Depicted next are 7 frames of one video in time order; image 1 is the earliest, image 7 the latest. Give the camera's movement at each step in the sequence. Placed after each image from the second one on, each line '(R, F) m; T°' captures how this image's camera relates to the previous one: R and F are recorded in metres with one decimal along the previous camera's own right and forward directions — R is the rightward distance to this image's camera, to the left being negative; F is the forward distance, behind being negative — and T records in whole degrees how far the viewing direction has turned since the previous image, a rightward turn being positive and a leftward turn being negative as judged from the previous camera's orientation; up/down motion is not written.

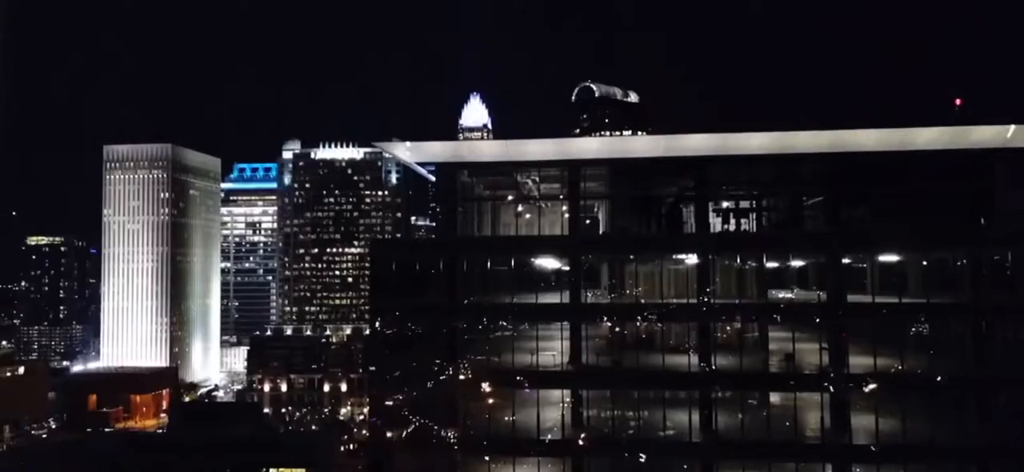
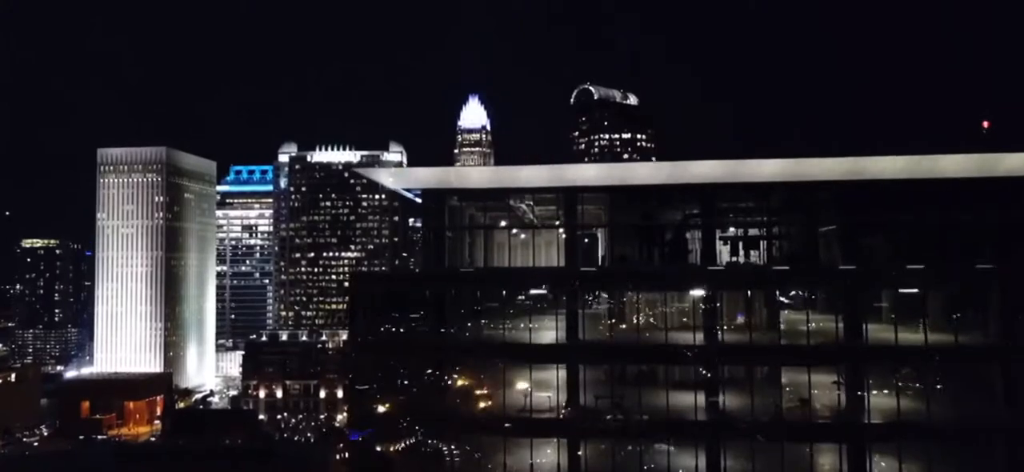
(+0.1, +1.2) m; 0°
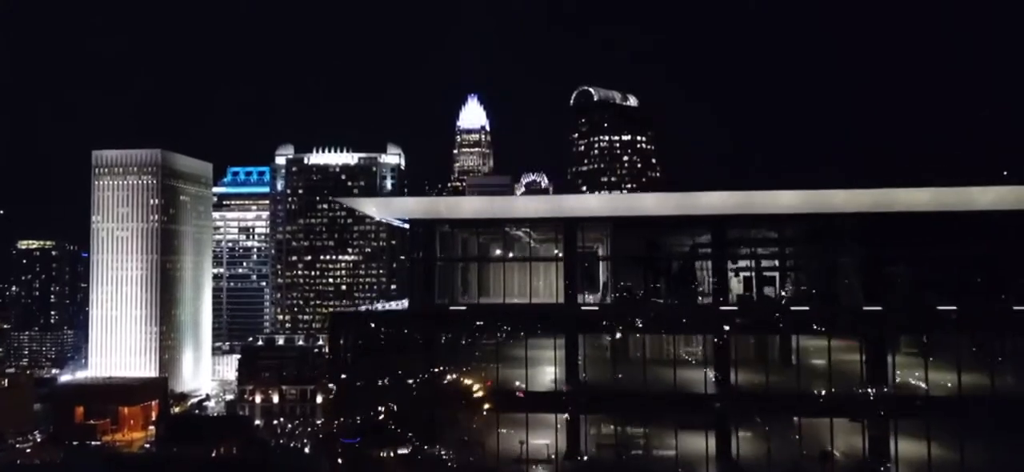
(+0.1, +1.2) m; 0°
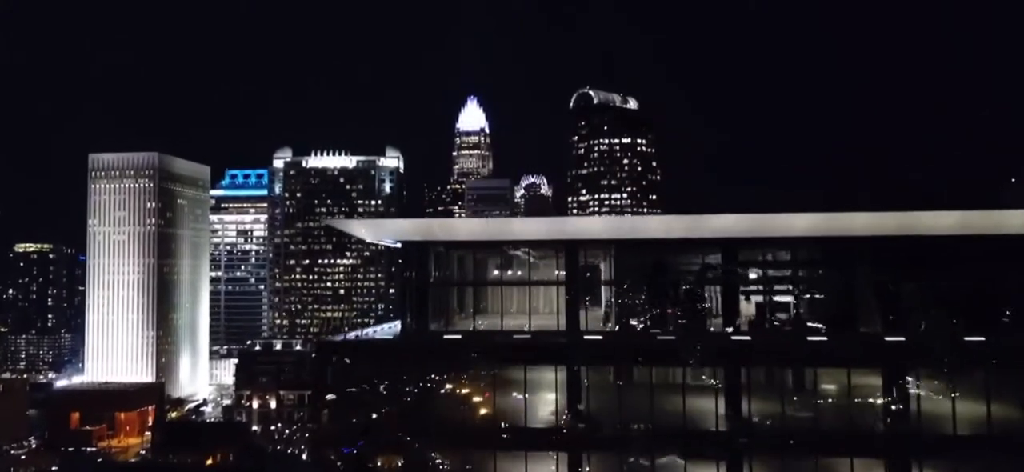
(0.0, +0.9) m; 0°
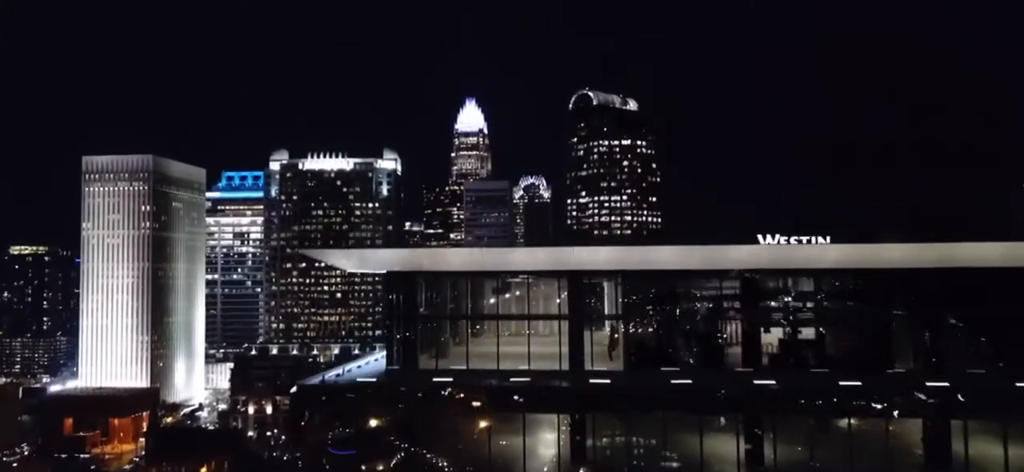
(0.0, +1.3) m; 0°
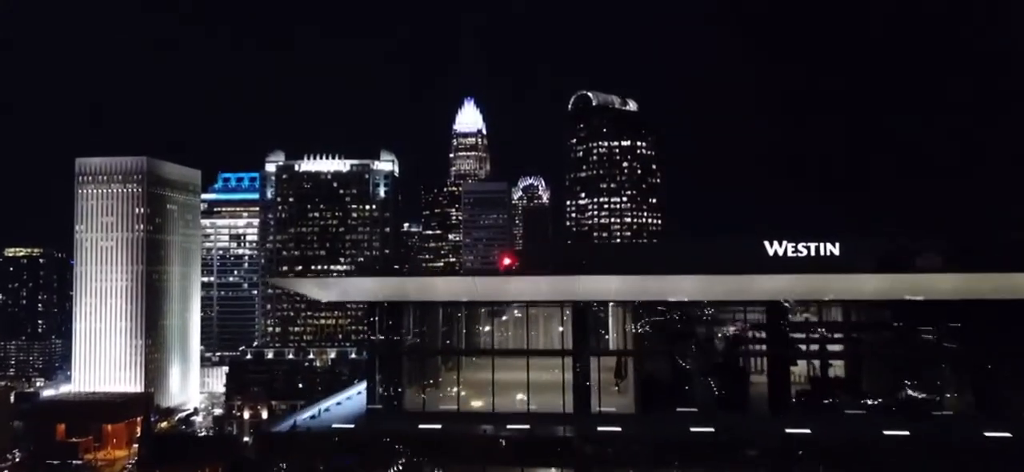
(0.0, +1.4) m; 0°
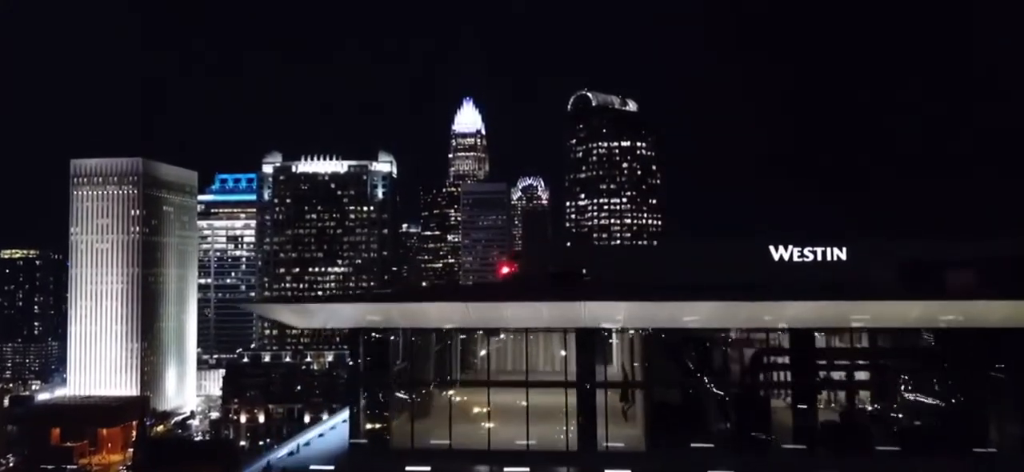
(0.0, +1.1) m; 0°
